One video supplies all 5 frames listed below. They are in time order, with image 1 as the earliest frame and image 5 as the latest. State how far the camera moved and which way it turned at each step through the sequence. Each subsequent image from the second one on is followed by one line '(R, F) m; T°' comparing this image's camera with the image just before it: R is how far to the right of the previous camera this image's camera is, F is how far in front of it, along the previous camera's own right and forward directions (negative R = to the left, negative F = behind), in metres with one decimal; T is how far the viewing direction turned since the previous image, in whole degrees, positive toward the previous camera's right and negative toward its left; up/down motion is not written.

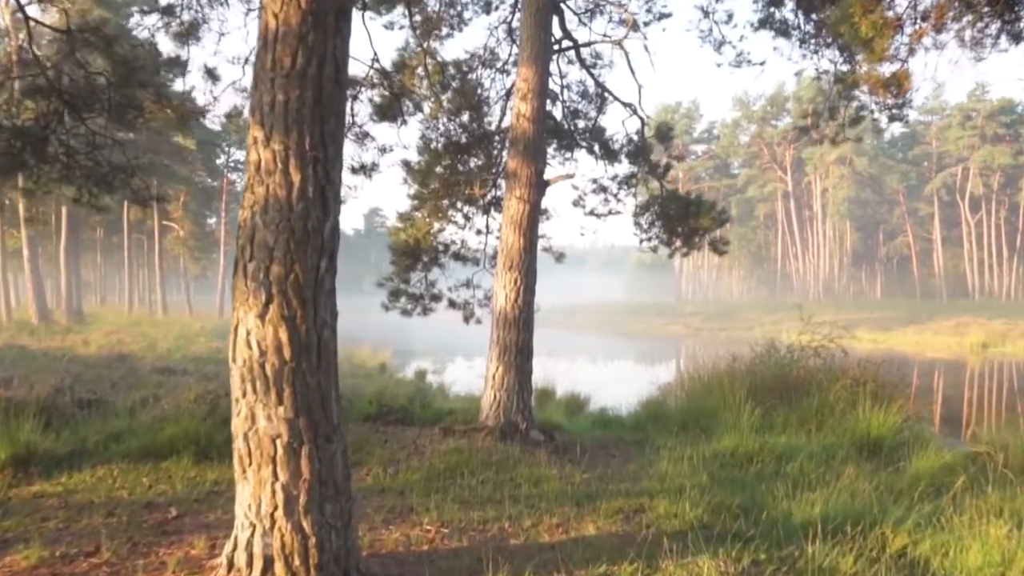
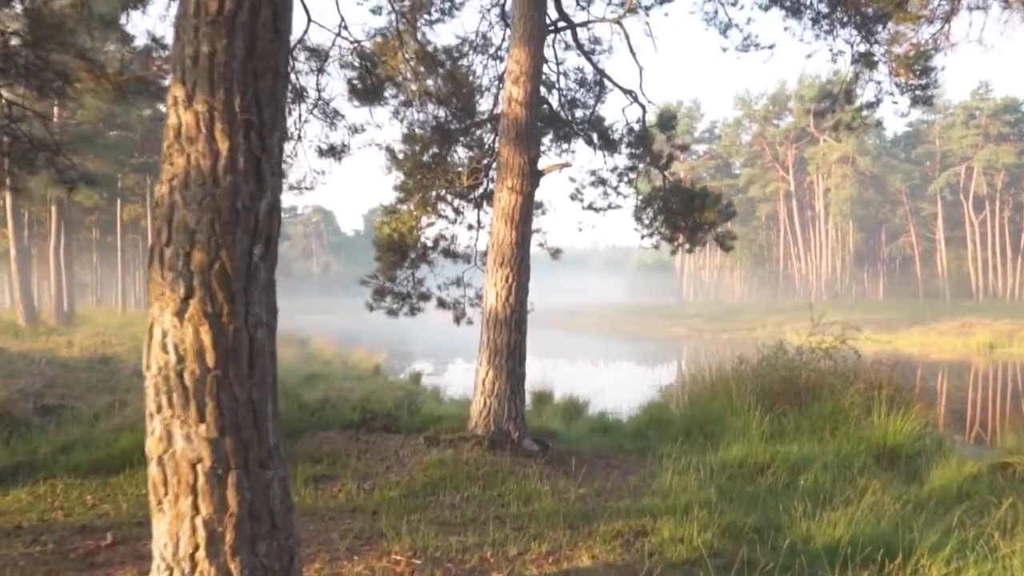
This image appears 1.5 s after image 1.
(+0.1, +0.6) m; 0°
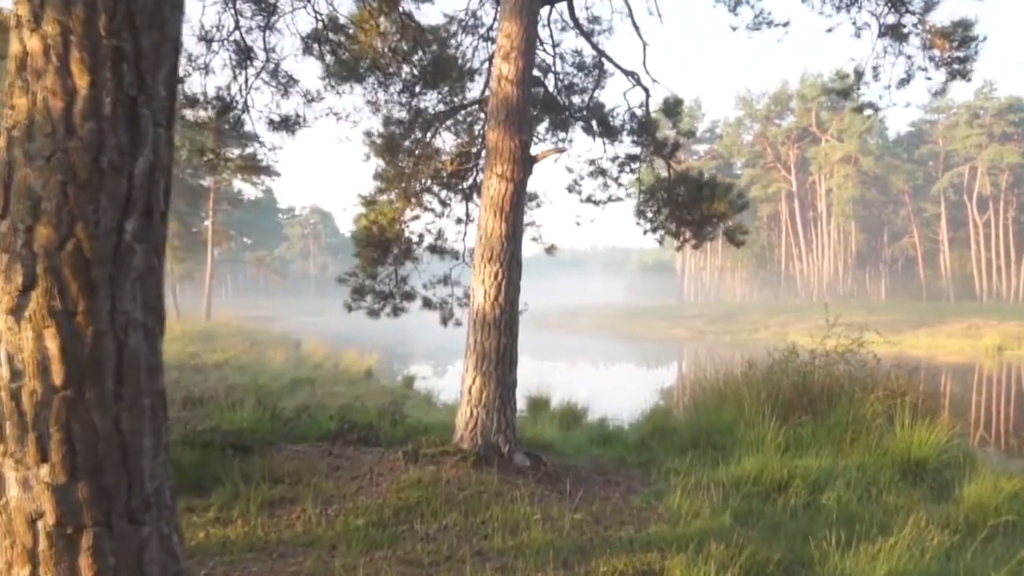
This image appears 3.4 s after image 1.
(+0.1, +0.7) m; 0°
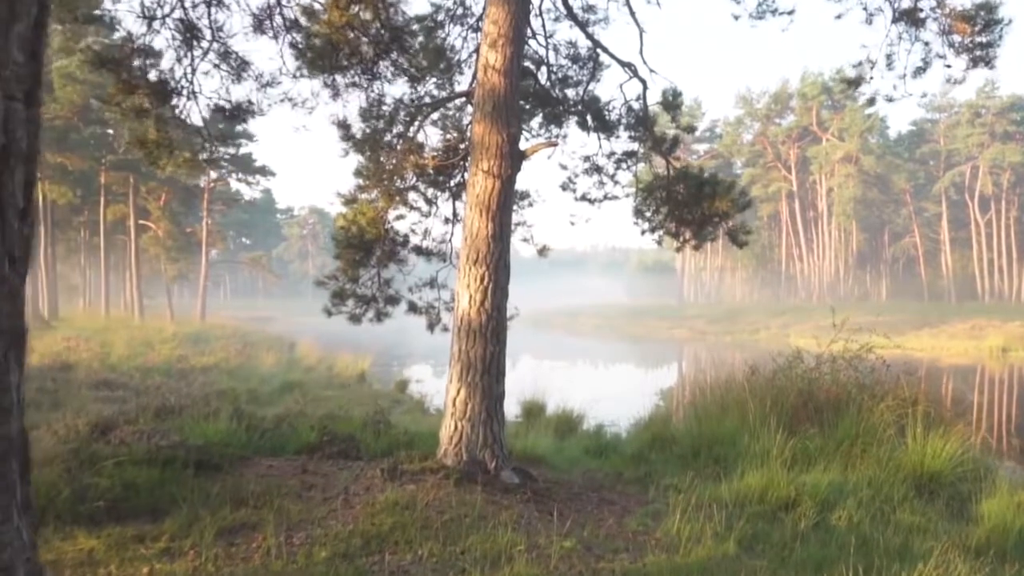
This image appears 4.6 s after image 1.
(+0.1, +0.5) m; 0°
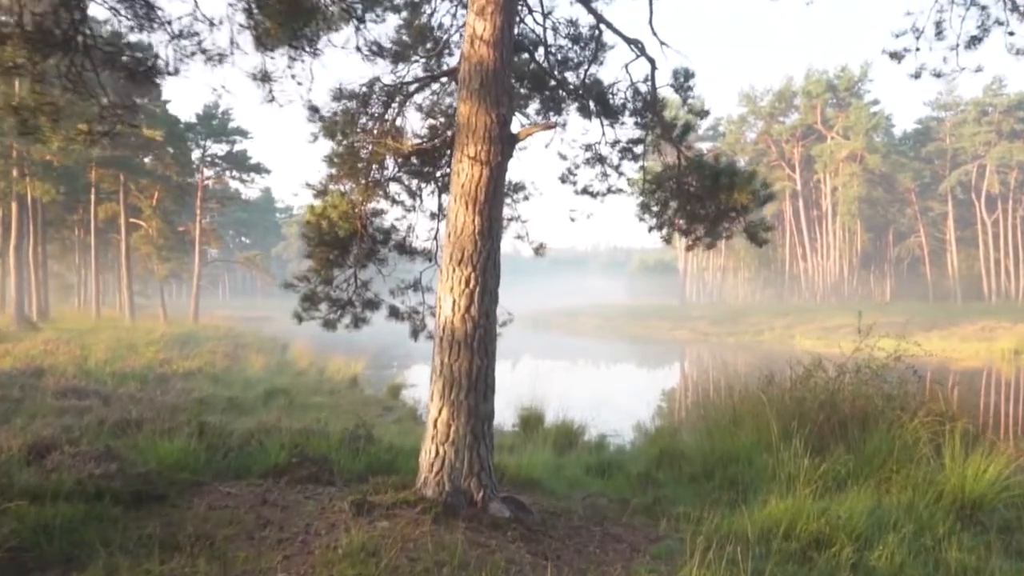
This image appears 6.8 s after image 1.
(+0.1, +0.8) m; 0°
